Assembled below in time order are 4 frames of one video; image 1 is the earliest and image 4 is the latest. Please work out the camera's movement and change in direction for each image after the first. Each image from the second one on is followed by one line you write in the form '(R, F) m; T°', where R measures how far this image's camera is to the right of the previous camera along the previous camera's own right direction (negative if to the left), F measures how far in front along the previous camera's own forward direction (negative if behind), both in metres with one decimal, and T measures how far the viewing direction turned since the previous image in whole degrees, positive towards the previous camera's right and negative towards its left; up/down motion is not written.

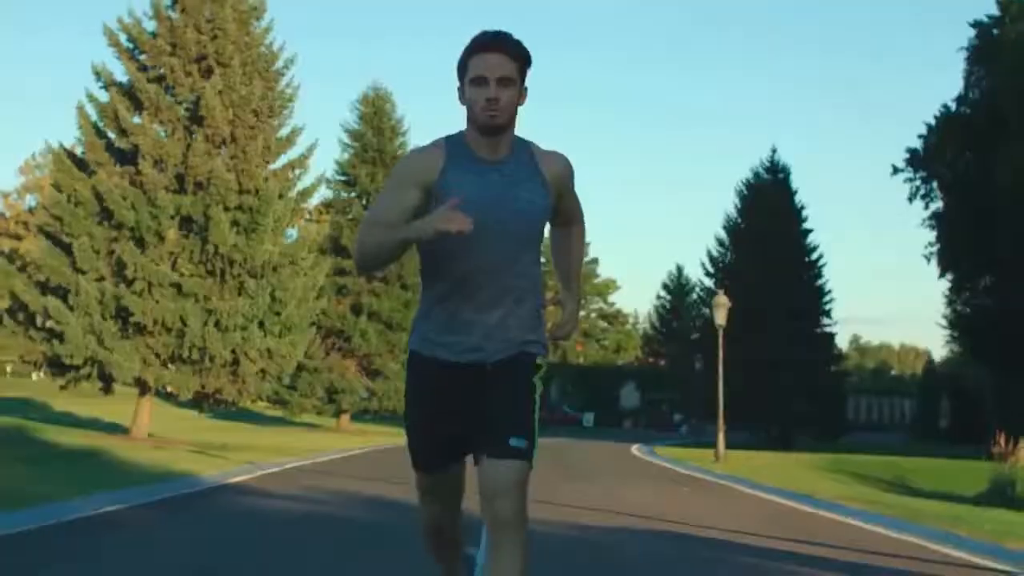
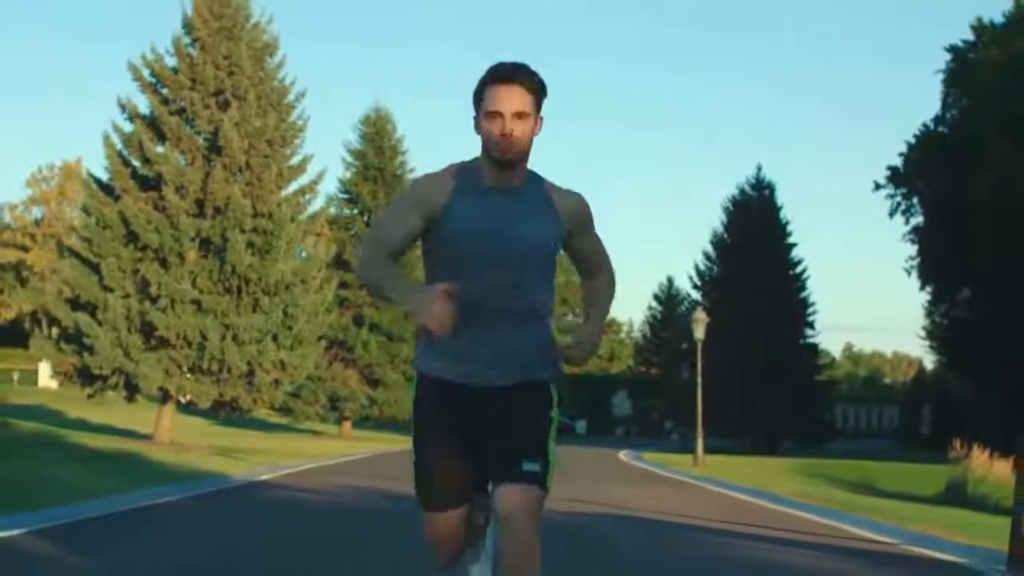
(0.0, -1.4) m; 0°
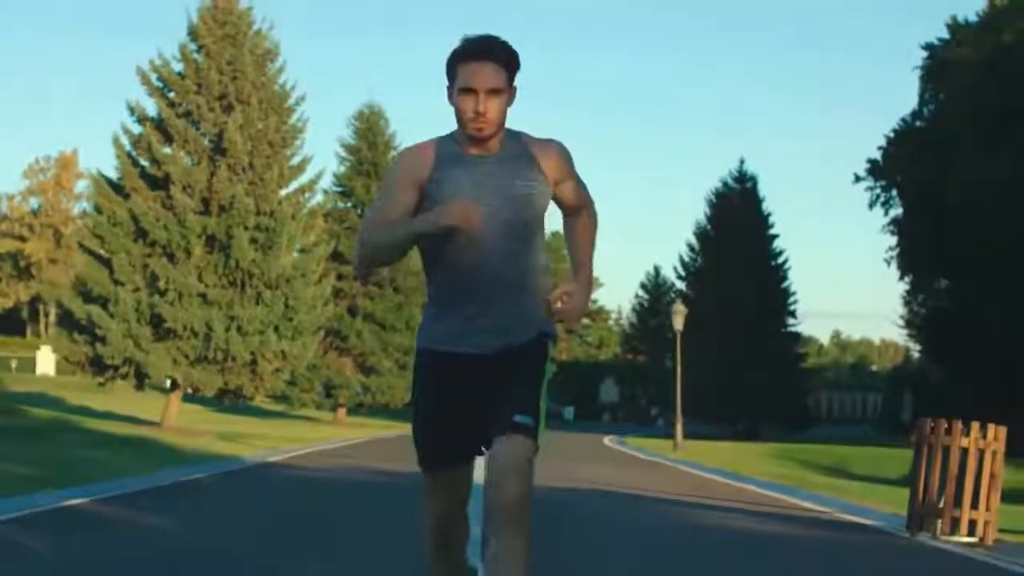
(0.0, -1.0) m; 0°
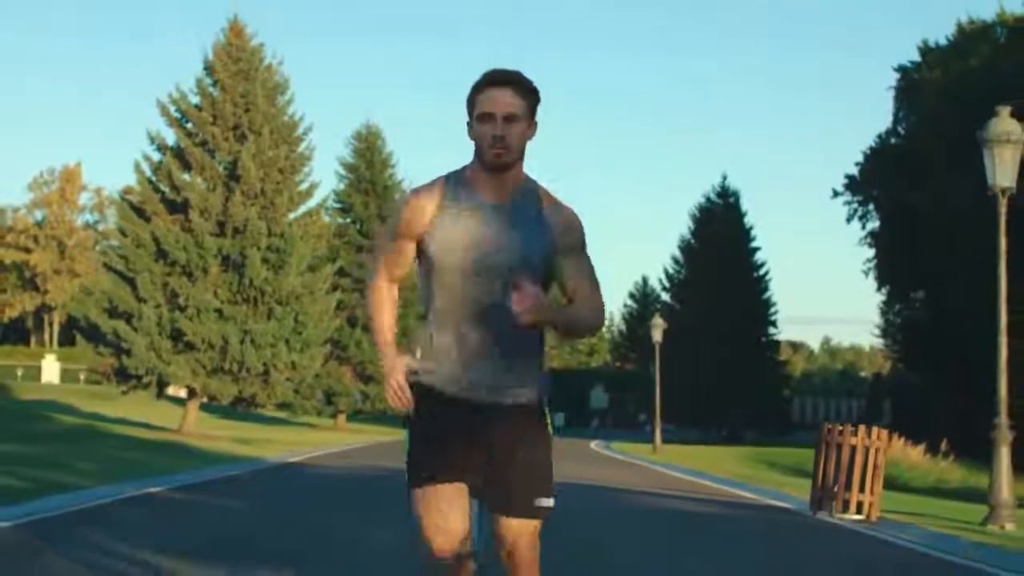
(0.0, -1.6) m; 0°
